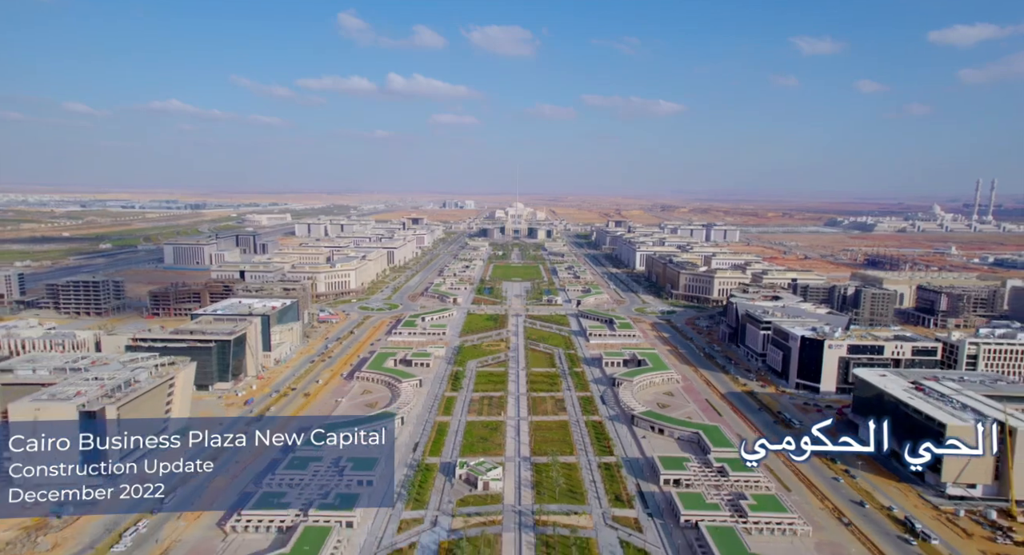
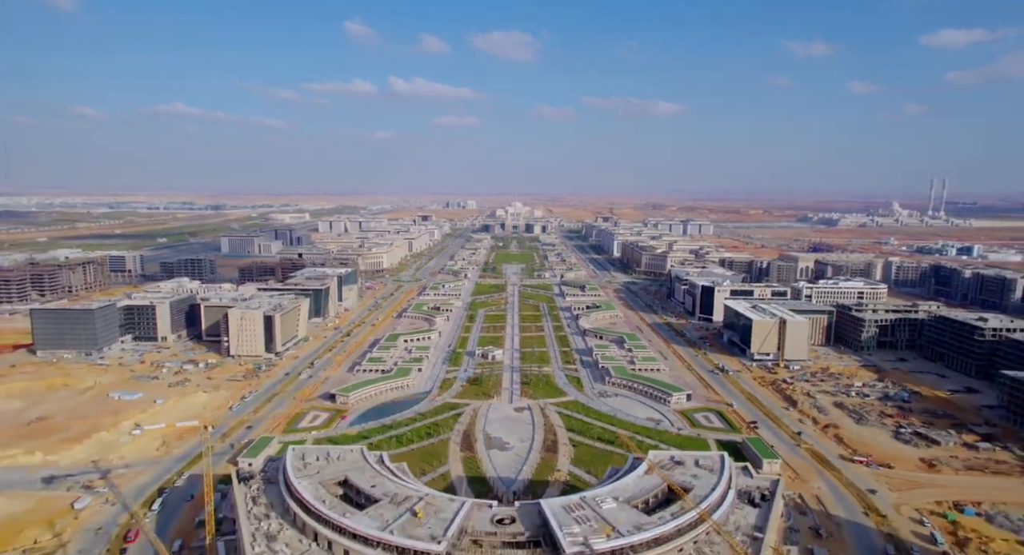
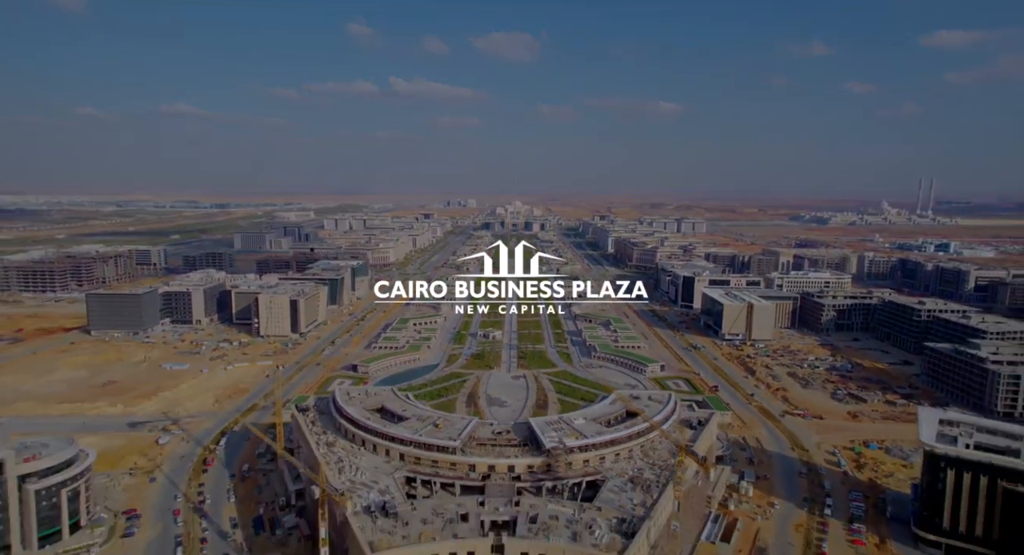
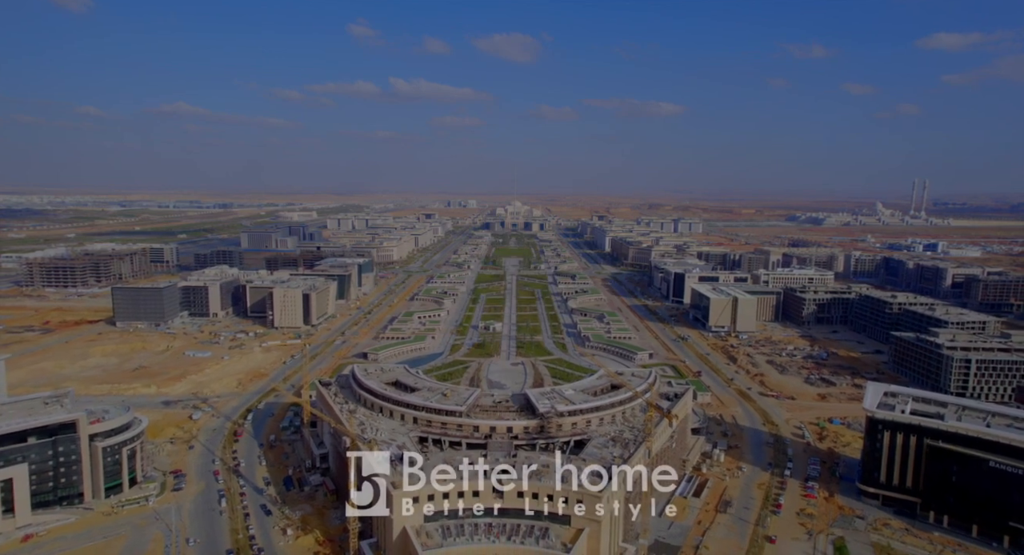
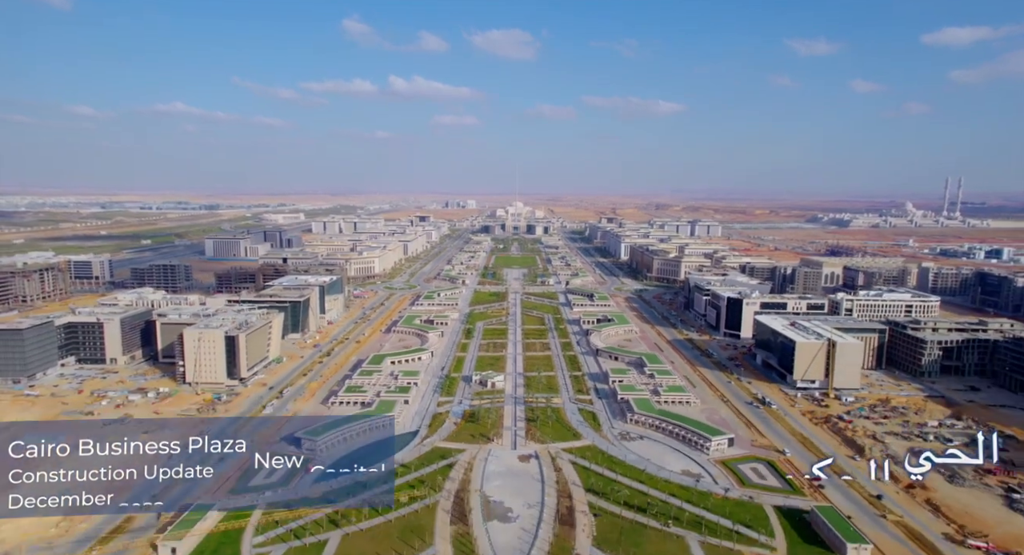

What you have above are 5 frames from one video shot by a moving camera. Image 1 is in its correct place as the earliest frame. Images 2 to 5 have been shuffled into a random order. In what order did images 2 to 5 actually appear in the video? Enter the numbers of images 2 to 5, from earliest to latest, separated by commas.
5, 2, 3, 4
